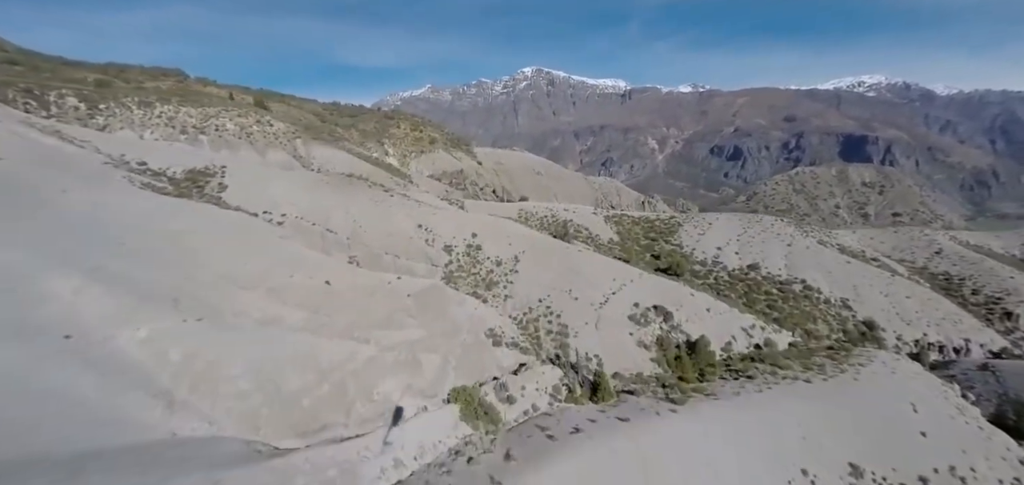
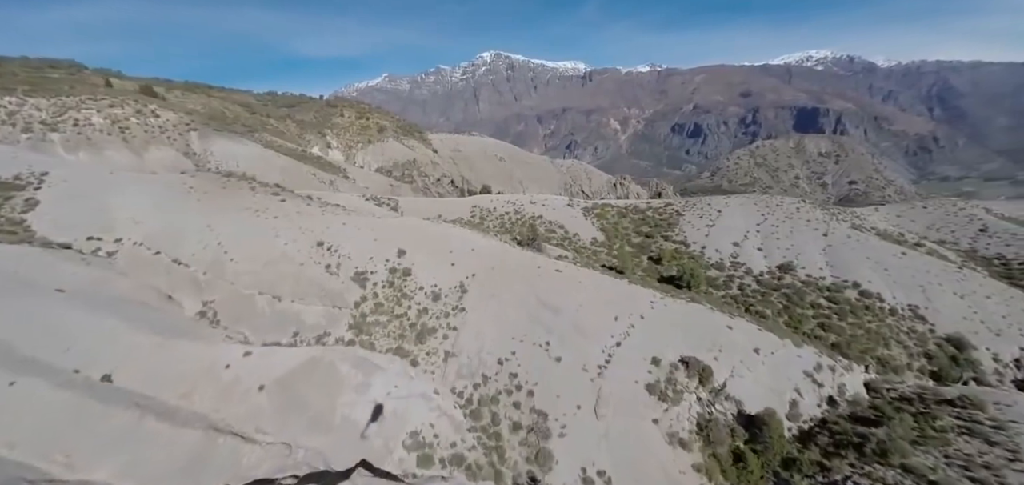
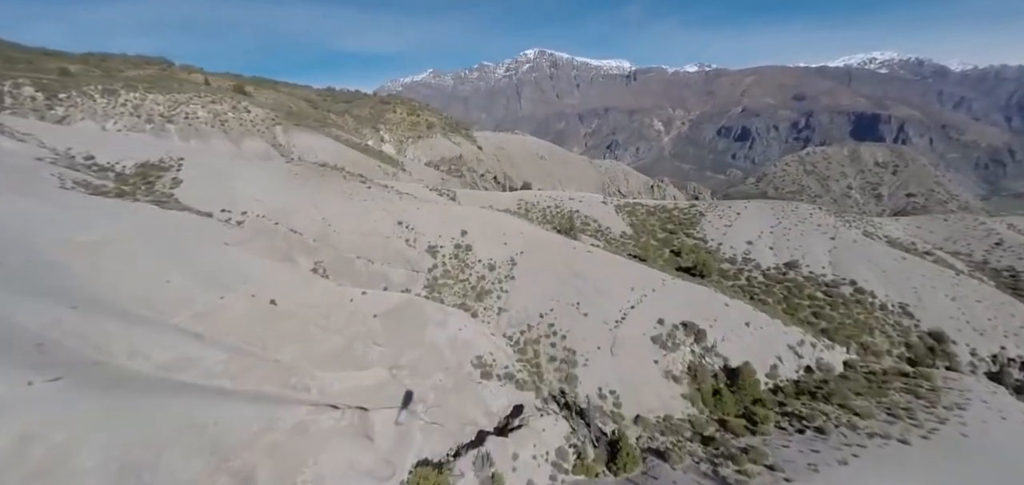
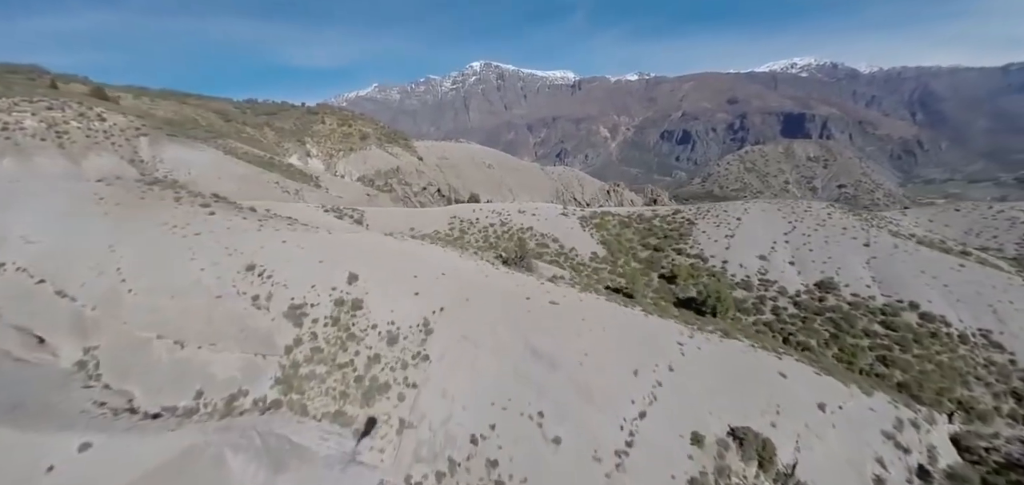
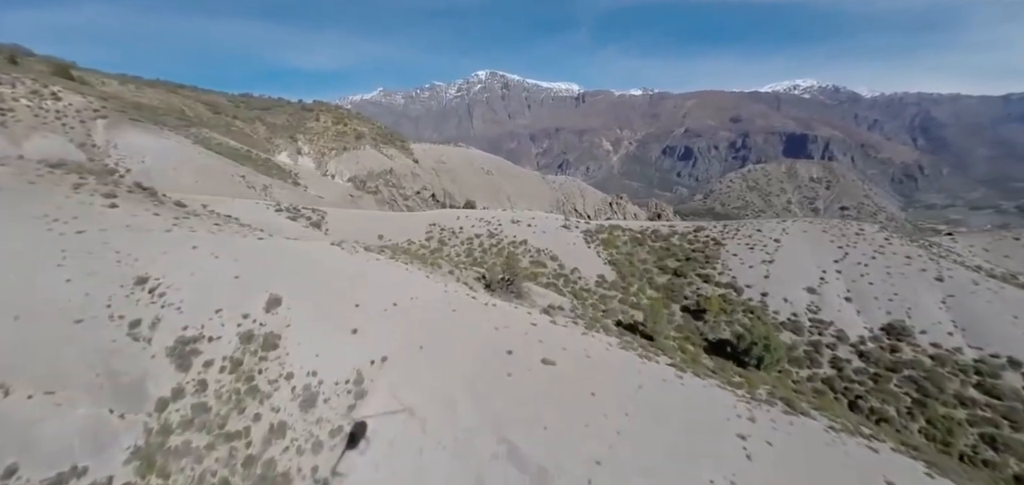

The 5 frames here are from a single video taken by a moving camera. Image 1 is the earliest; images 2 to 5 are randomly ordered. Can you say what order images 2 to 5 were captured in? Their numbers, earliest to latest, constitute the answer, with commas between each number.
3, 2, 4, 5
